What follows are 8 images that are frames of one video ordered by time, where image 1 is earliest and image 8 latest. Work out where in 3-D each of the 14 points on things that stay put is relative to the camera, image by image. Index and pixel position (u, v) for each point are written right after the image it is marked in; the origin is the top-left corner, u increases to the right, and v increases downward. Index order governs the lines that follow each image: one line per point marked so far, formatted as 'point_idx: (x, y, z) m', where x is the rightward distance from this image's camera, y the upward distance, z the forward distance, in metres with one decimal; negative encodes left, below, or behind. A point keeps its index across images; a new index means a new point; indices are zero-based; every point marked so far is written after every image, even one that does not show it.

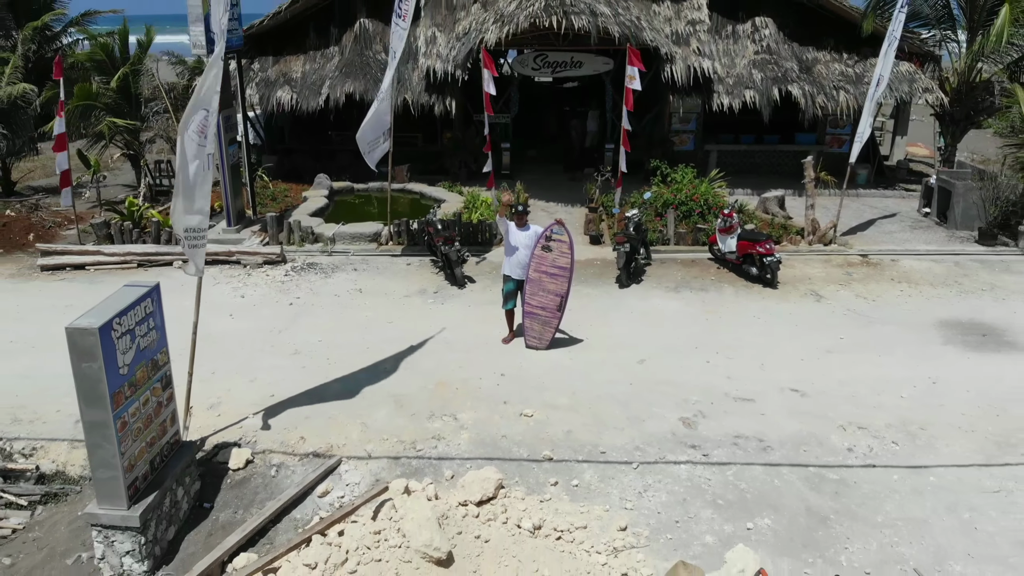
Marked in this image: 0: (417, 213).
0: (-1.3, +1.0, +10.6) m
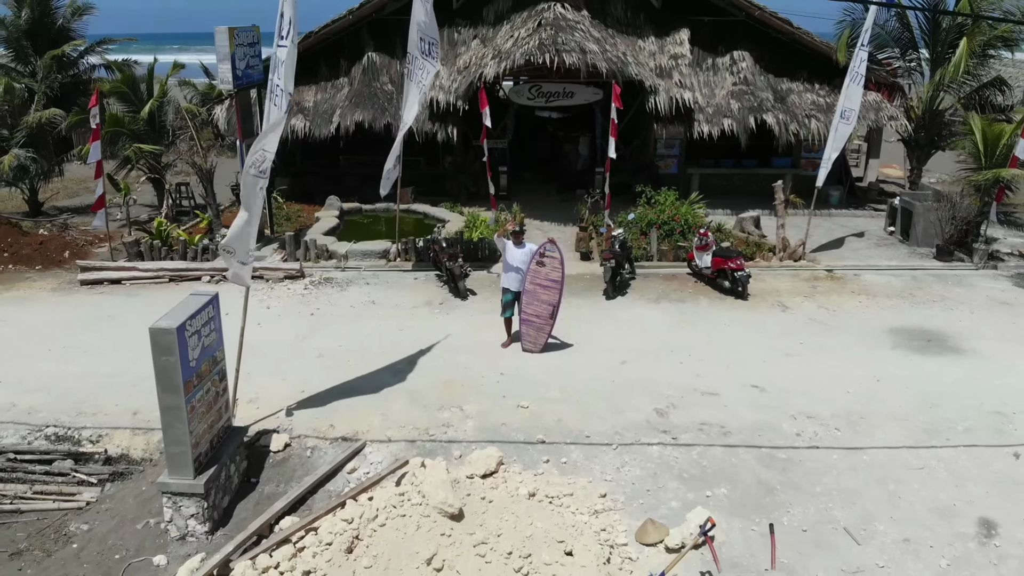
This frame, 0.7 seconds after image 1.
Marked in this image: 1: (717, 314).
0: (-1.4, +0.8, +11.5) m
1: (+2.2, -0.3, +8.3) m
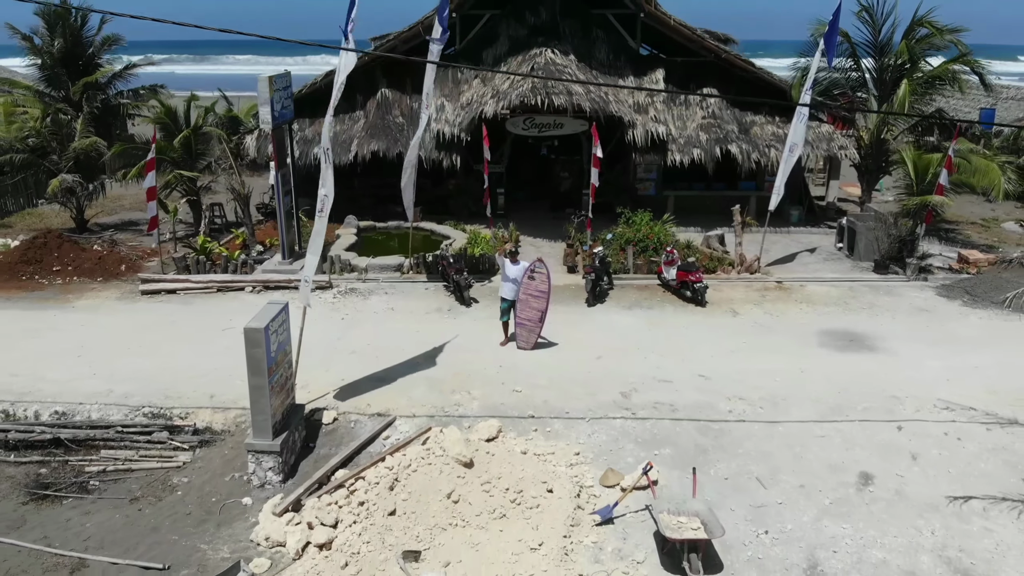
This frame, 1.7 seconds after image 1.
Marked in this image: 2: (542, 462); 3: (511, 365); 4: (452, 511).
0: (-1.4, +0.7, +13.1) m
1: (+2.2, -0.4, +9.9) m
2: (+0.2, -1.4, +6.3) m
3: (0.0, -0.8, +8.3) m
4: (-0.4, -1.7, +5.8) m
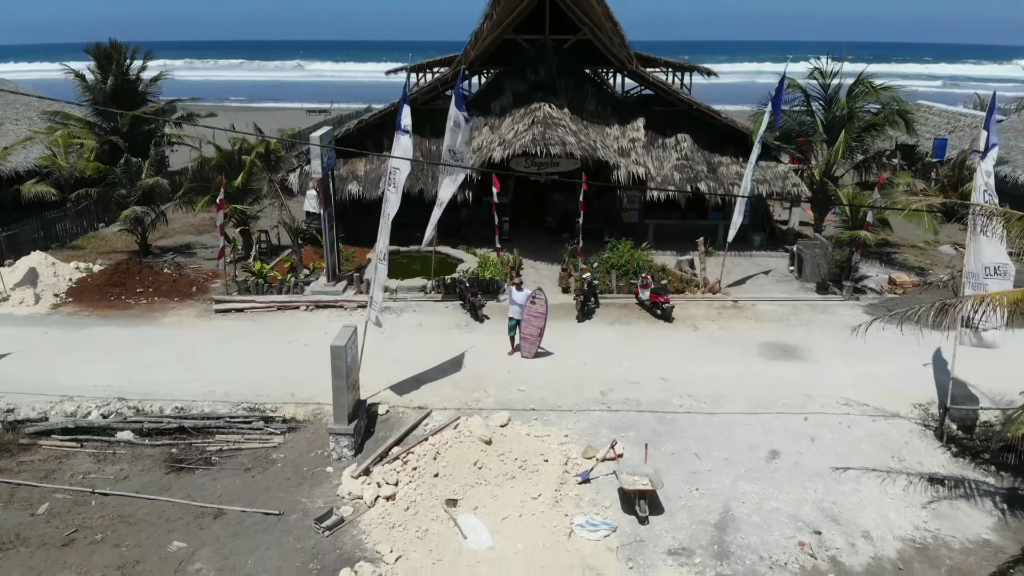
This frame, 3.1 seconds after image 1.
0: (-1.3, +0.4, +15.6) m
1: (+2.2, -0.7, +12.4) m
2: (+0.3, -1.8, +8.8) m
3: (+0.1, -1.2, +10.8) m
4: (-0.4, -2.0, +8.3) m
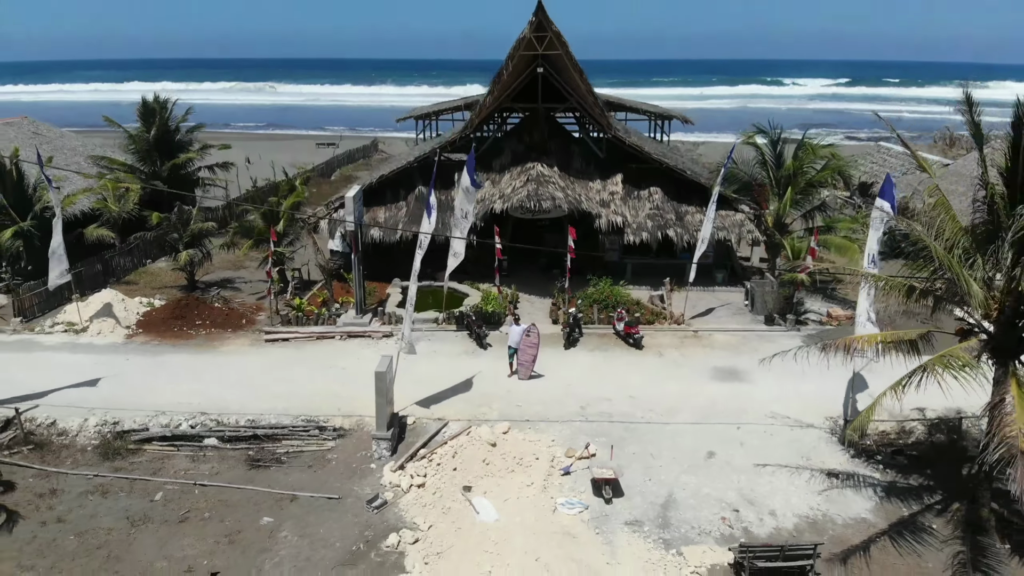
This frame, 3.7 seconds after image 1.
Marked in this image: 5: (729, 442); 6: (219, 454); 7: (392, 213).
0: (-1.4, -0.4, +18.4) m
1: (+2.2, -1.4, +15.2) m
2: (+0.3, -2.4, +11.6) m
3: (0.0, -1.8, +13.6) m
4: (-0.4, -2.6, +11.1) m
5: (+3.4, -2.4, +12.1) m
6: (-4.6, -2.6, +12.1) m
7: (-3.1, +1.9, +19.8) m
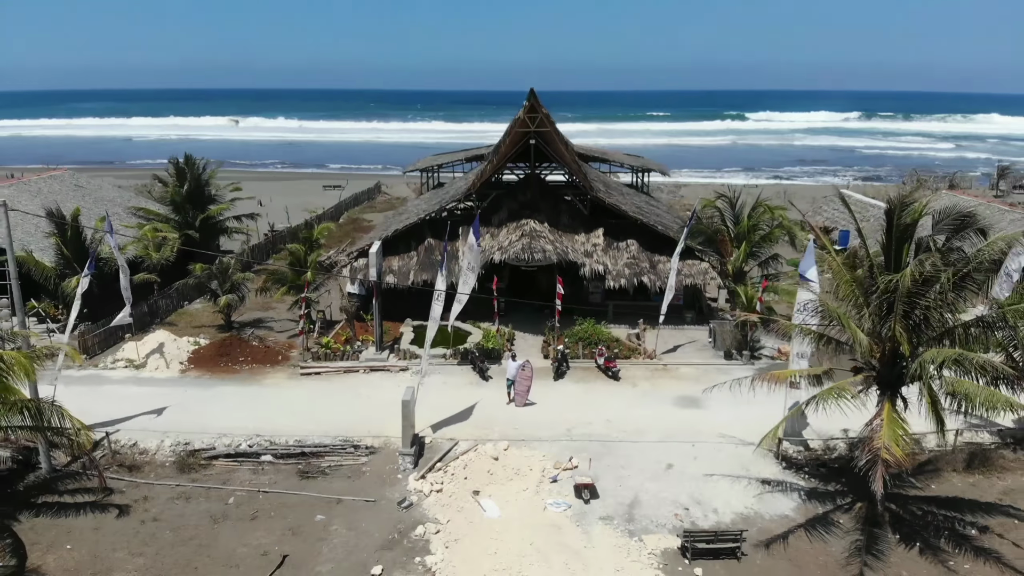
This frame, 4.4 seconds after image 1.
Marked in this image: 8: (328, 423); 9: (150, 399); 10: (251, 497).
0: (-1.5, -1.5, +21.4) m
1: (+2.2, -2.4, +18.2) m
2: (+0.3, -3.2, +14.5) m
3: (0.0, -2.8, +16.5) m
4: (-0.4, -3.5, +14.0) m
5: (+3.4, -3.3, +15.1) m
6: (-4.7, -3.5, +15.0) m
7: (-3.2, +0.8, +22.9) m
8: (-4.0, -2.9, +16.4) m
9: (-8.5, -2.6, +17.9) m
10: (-4.8, -3.8, +14.1) m
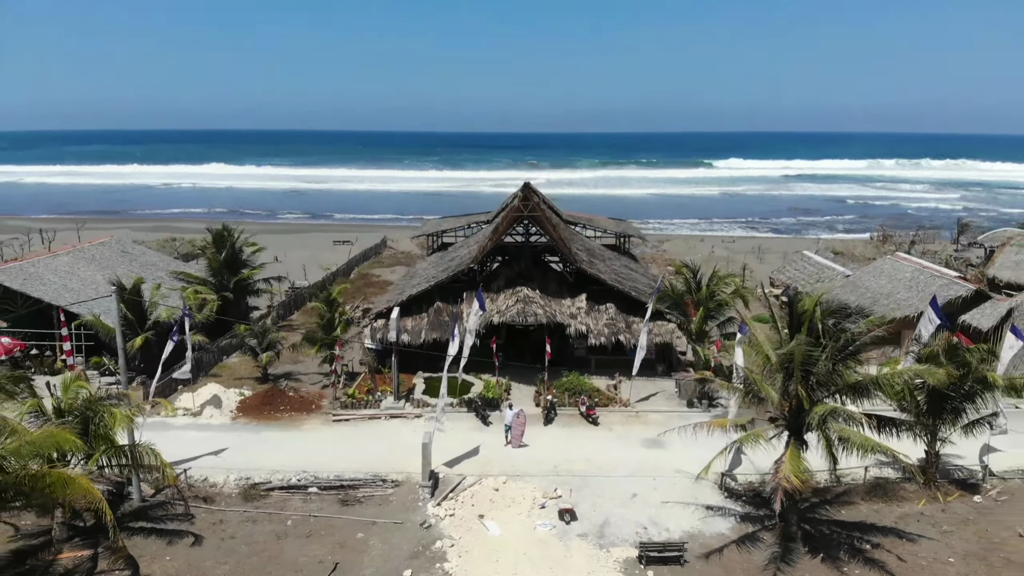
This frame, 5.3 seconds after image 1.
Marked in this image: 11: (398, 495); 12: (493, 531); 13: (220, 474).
0: (-1.6, -3.4, +25.3) m
1: (+2.1, -4.2, +22.1) m
2: (+0.2, -4.8, +18.3) m
3: (-0.1, -4.5, +20.4) m
4: (-0.5, -5.0, +17.8) m
5: (+3.3, -4.9, +18.9) m
6: (-4.7, -5.2, +18.8) m
7: (-3.3, -1.2, +26.9) m
8: (-4.0, -4.6, +20.2) m
9: (-8.6, -4.4, +21.8) m
10: (-4.8, -5.4, +17.8) m
11: (-2.8, -5.1, +18.6) m
12: (-0.4, -5.4, +16.9) m
13: (-7.5, -4.8, +19.7) m
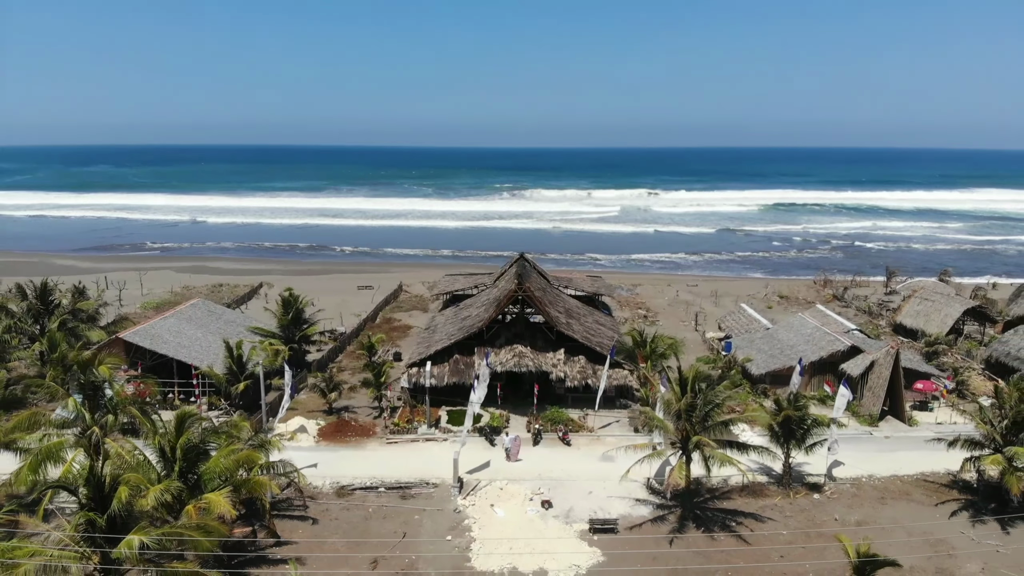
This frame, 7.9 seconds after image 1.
0: (-1.7, -6.2, +35.5) m
1: (+2.0, -6.9, +32.3) m
2: (+0.2, -7.5, +28.6) m
3: (-0.1, -7.2, +30.6) m
4: (-0.5, -7.7, +28.0) m
5: (+3.3, -7.6, +29.2) m
6: (-4.8, -7.8, +29.0) m
7: (-3.4, -4.1, +37.1) m
8: (-4.1, -7.3, +30.4) m
9: (-8.6, -7.1, +31.9) m
10: (-4.9, -8.1, +28.0) m
11: (-2.8, -7.8, +28.8) m
12: (-0.5, -8.0, +27.1) m
13: (-7.6, -7.5, +29.9) m
